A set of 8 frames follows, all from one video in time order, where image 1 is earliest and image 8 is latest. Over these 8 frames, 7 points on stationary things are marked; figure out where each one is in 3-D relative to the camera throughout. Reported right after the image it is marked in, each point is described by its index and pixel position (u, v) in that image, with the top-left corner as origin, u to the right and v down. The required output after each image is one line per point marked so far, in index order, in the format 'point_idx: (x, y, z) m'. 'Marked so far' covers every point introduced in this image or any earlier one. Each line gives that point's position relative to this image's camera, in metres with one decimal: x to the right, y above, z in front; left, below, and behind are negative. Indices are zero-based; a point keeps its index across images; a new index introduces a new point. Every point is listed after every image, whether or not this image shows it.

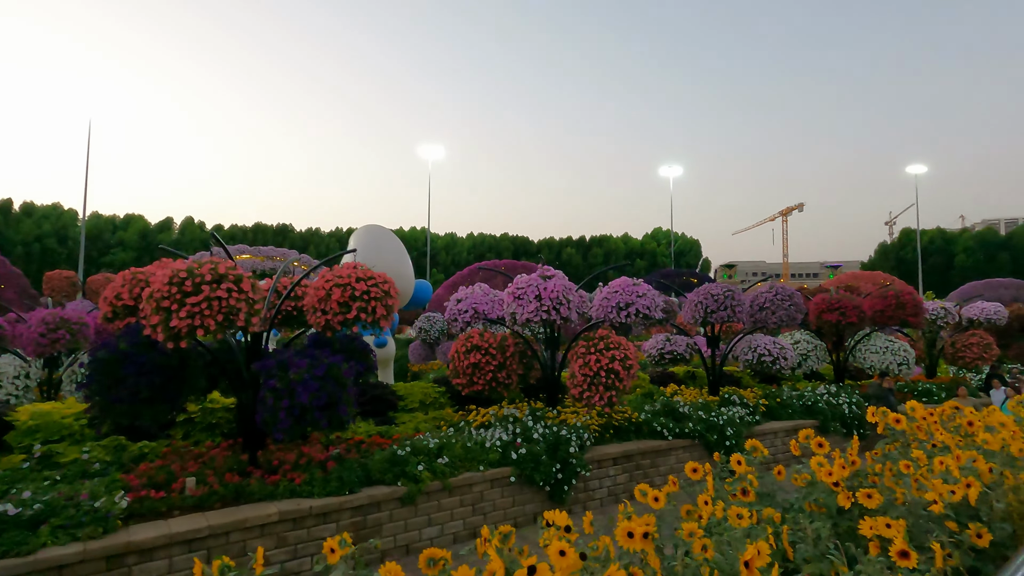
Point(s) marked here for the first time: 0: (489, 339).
0: (-0.3, -0.6, +6.6) m
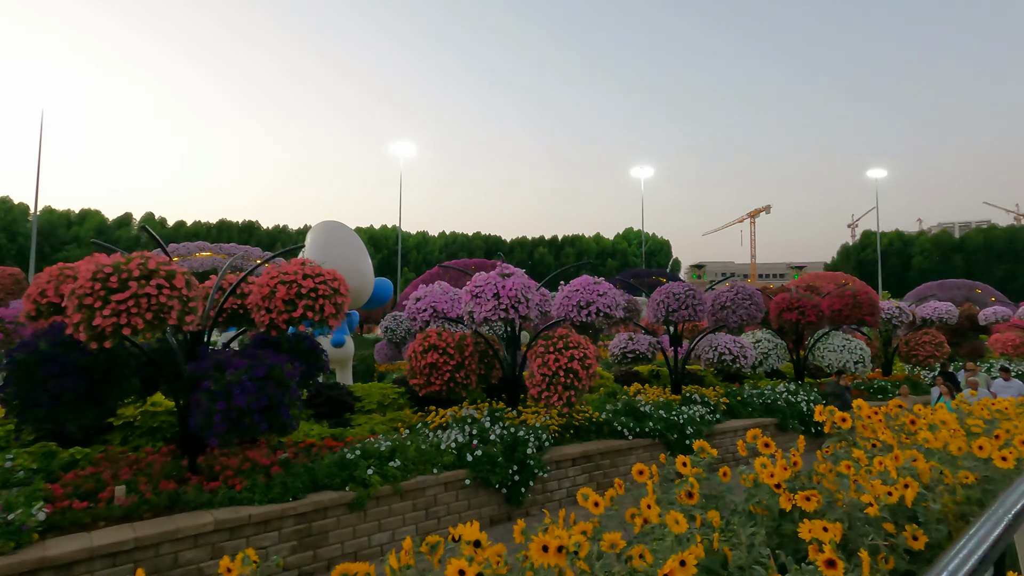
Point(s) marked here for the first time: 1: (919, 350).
0: (-0.8, -0.6, +6.5) m
1: (+8.7, -1.3, +11.5) m
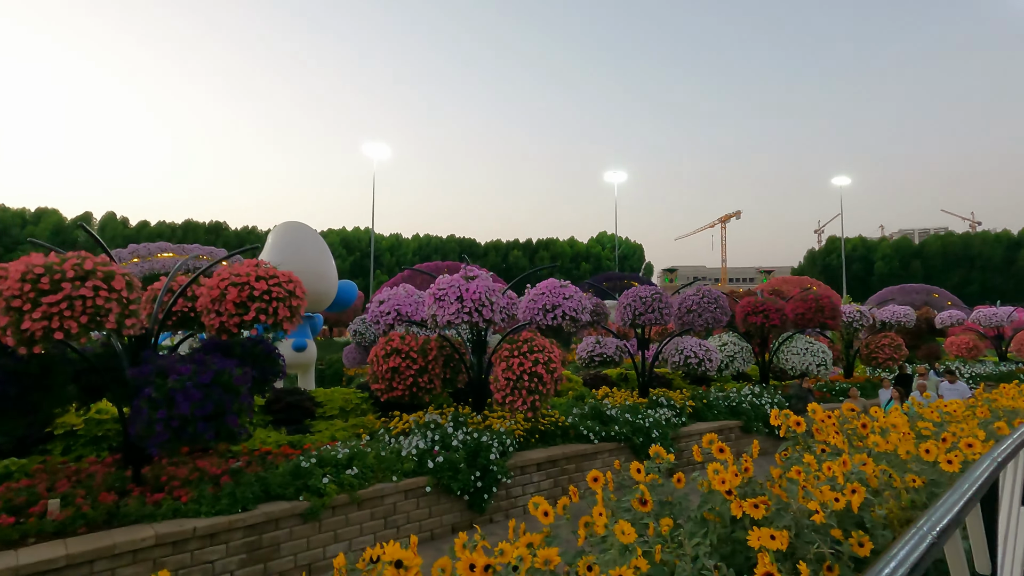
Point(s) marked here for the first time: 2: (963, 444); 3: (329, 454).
0: (-1.2, -0.6, +6.3) m
1: (+8.1, -1.4, +11.8) m
2: (+2.3, -0.8, +2.7) m
3: (-1.7, -1.6, +5.0) m
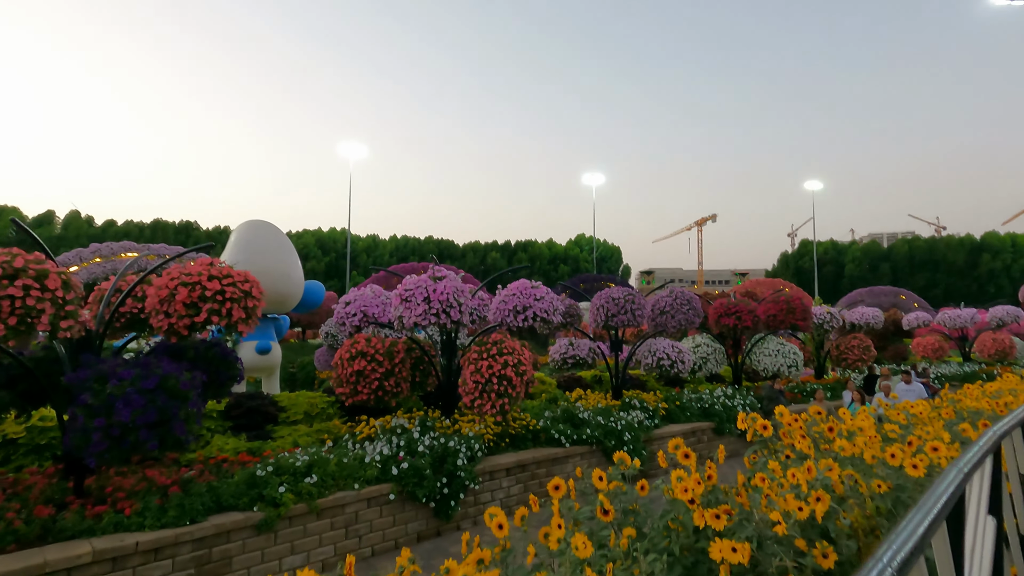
0: (-1.6, -0.6, +6.1) m
1: (+7.5, -1.5, +12.0) m
2: (+2.0, -0.8, +2.6) m
3: (-2.0, -1.6, +4.8) m
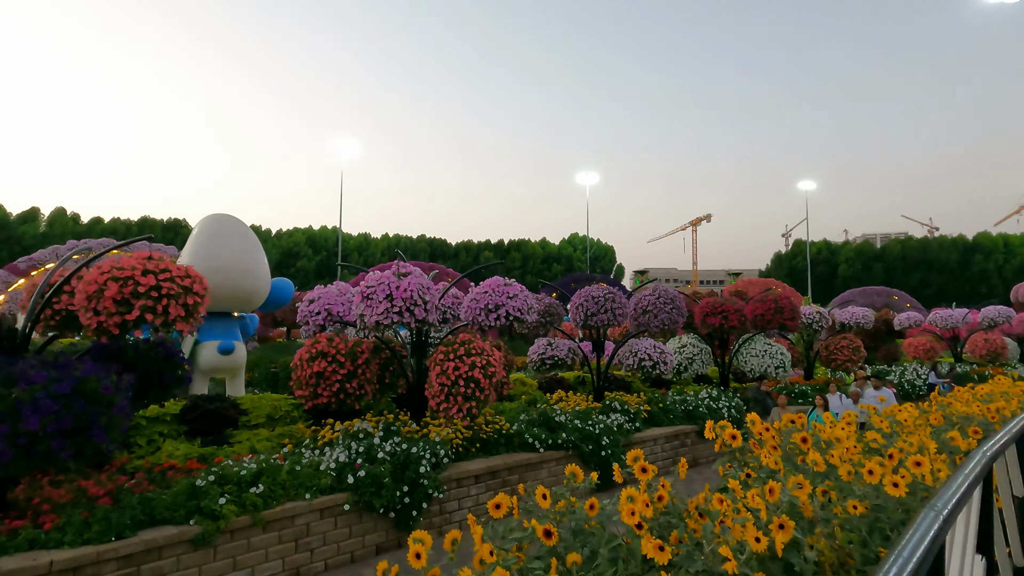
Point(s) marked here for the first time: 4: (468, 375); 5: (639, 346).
0: (-1.9, -0.6, +5.8) m
1: (+7.1, -1.5, +11.7) m
2: (+1.7, -0.8, +2.3) m
3: (-2.3, -1.5, +4.5) m
4: (-0.4, -0.9, +5.5) m
5: (+2.1, -1.0, +8.8) m
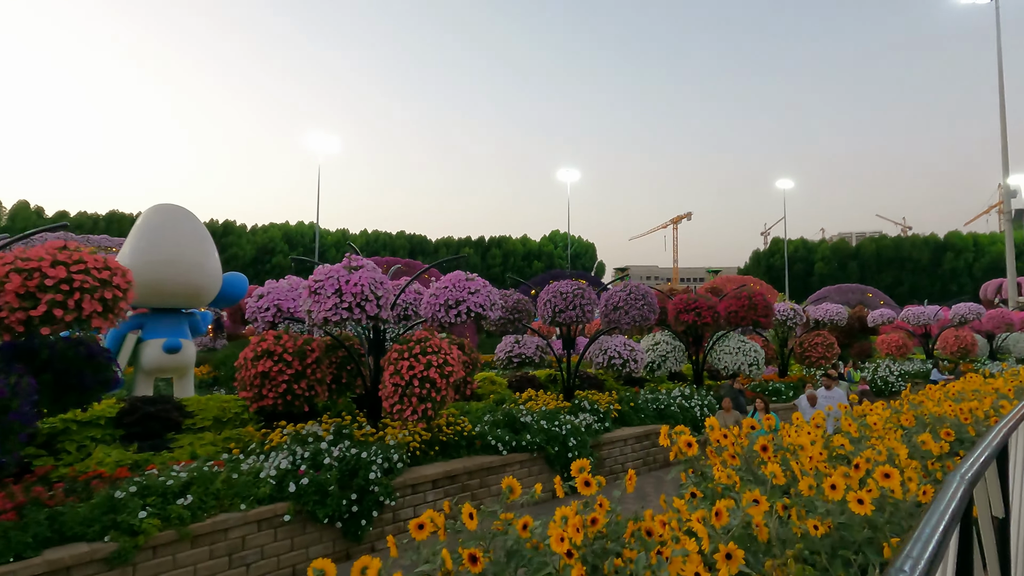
0: (-2.3, -0.6, +5.5) m
1: (+6.5, -1.4, +11.7) m
2: (+1.4, -0.7, +2.1) m
3: (-2.7, -1.5, +4.1) m
4: (-0.9, -0.8, +5.2) m
5: (+1.6, -0.9, +8.6) m
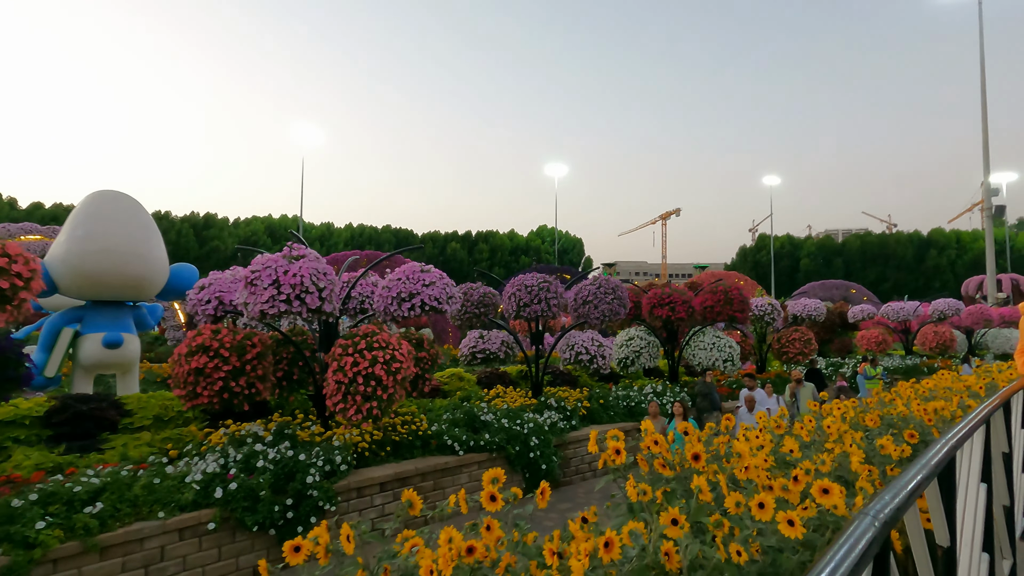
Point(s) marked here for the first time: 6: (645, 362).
0: (-2.7, -0.5, +5.1) m
1: (+6.0, -1.3, +11.5) m
2: (+1.1, -0.7, +1.8) m
3: (-3.1, -1.4, +3.8) m
4: (-1.3, -0.8, +4.9) m
5: (+1.1, -0.8, +8.3) m
6: (+2.4, -1.3, +9.5) m
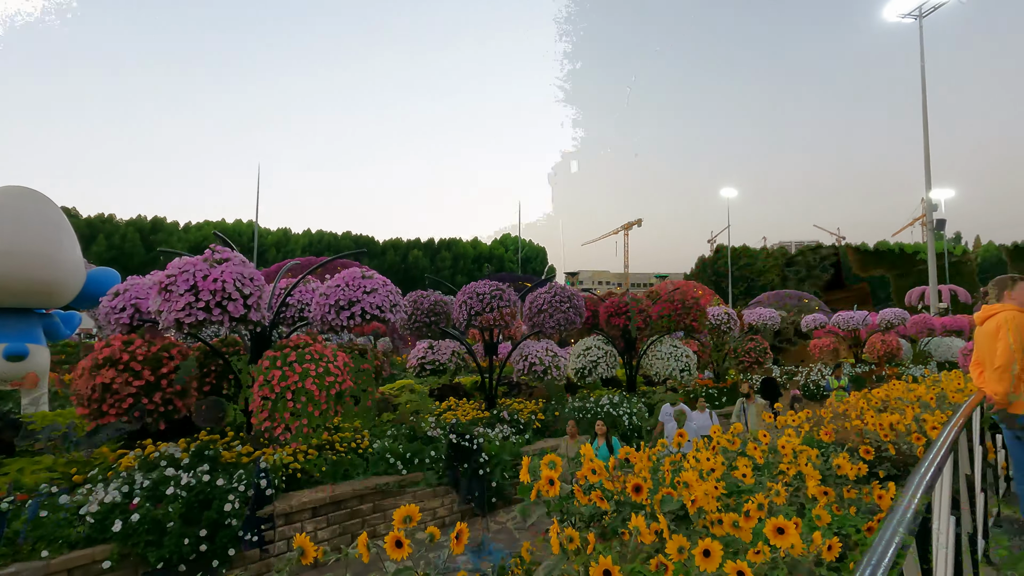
0: (-3.2, -0.5, +4.6) m
1: (+5.0, -1.5, +11.5) m
2: (+0.8, -0.7, +1.6) m
3: (-3.5, -1.4, +3.3) m
4: (-1.8, -0.8, +4.5) m
5: (+0.4, -0.9, +8.0) m
6: (+1.6, -1.5, +9.3) m
